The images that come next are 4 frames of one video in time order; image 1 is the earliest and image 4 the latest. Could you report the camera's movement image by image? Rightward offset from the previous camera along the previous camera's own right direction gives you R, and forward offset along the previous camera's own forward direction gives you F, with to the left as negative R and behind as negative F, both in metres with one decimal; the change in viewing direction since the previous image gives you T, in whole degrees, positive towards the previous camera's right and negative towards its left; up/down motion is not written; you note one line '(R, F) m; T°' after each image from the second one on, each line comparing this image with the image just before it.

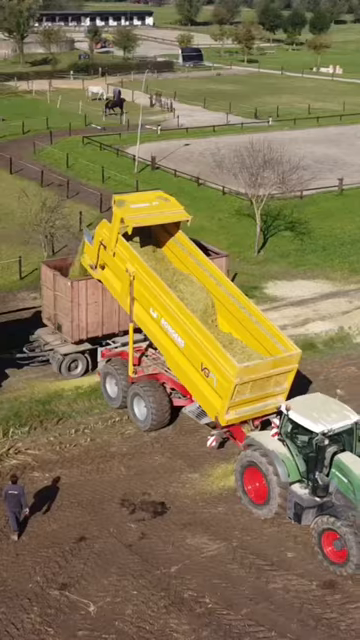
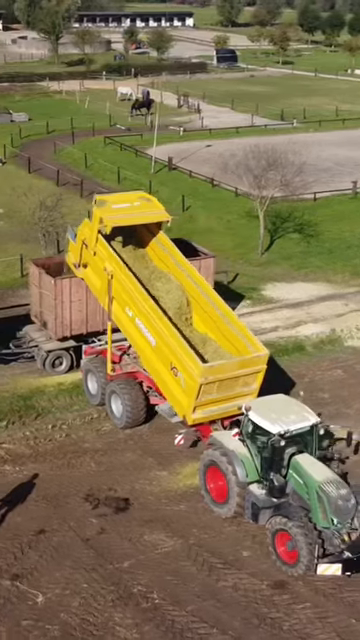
(+1.2, -0.1) m; -3°
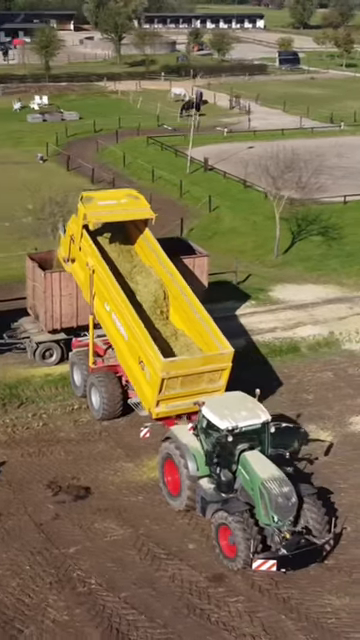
(+1.7, -0.2) m; -5°
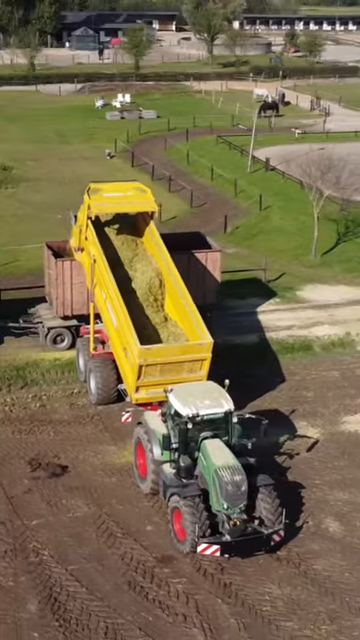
(+2.1, -0.3) m; -7°
